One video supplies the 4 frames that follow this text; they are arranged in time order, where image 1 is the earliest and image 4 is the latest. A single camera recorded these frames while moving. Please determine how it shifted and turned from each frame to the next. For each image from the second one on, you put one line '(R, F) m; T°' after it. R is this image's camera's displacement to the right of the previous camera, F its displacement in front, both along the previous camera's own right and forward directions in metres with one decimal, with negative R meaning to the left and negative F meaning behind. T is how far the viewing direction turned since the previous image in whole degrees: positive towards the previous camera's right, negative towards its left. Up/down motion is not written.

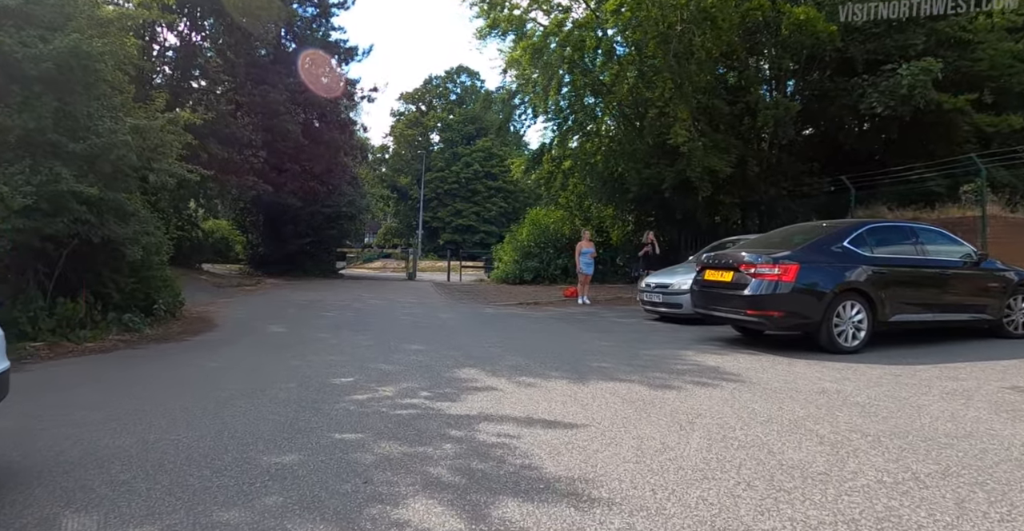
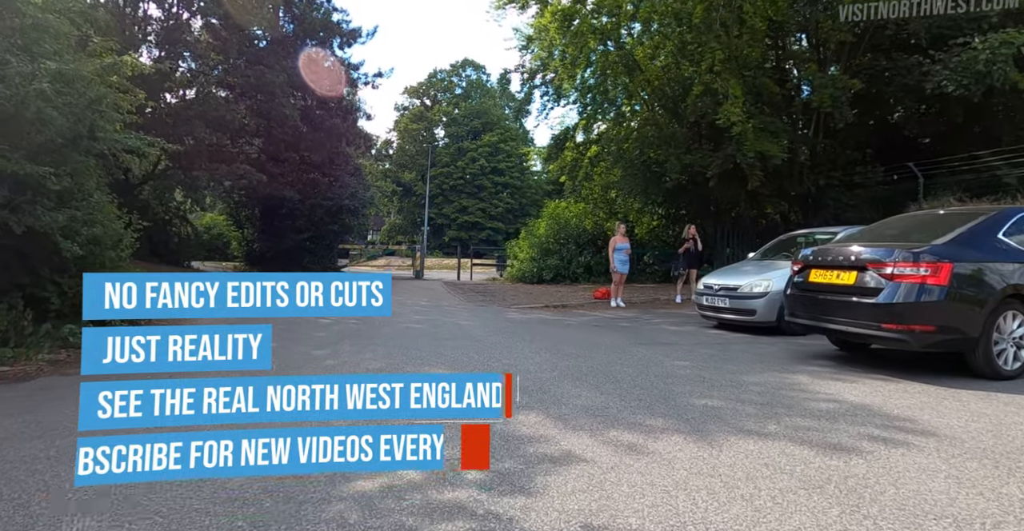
(-0.6, +2.2) m; 0°
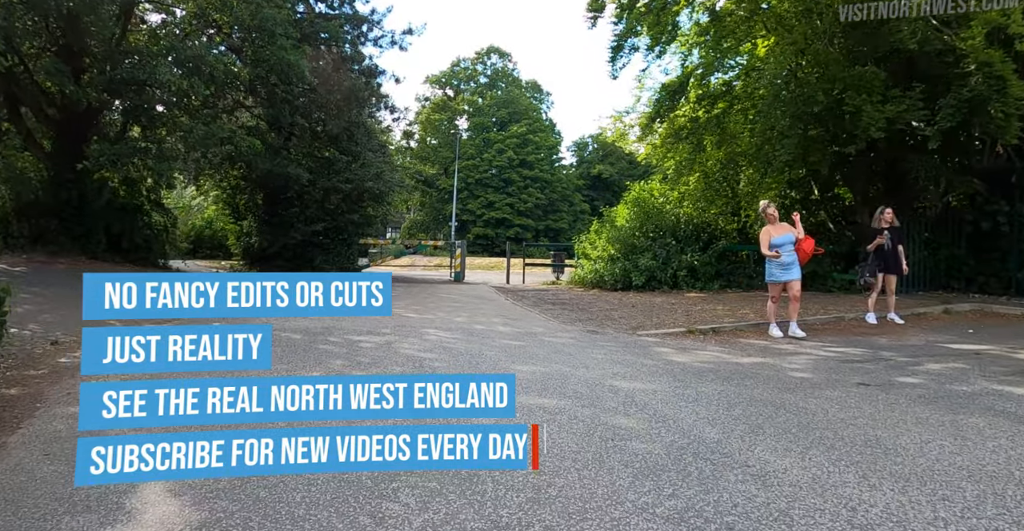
(-1.7, +5.4) m; -1°
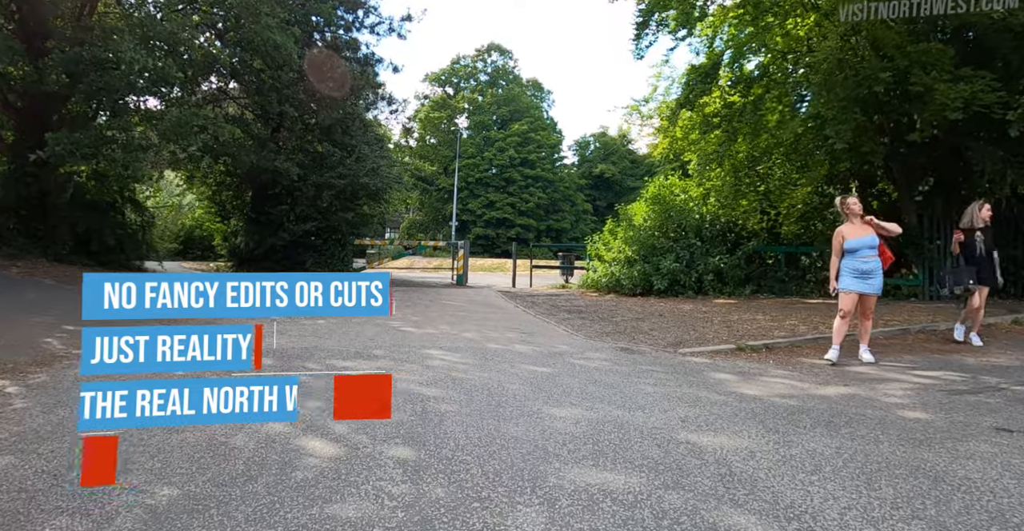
(-0.2, +1.4) m; 0°
